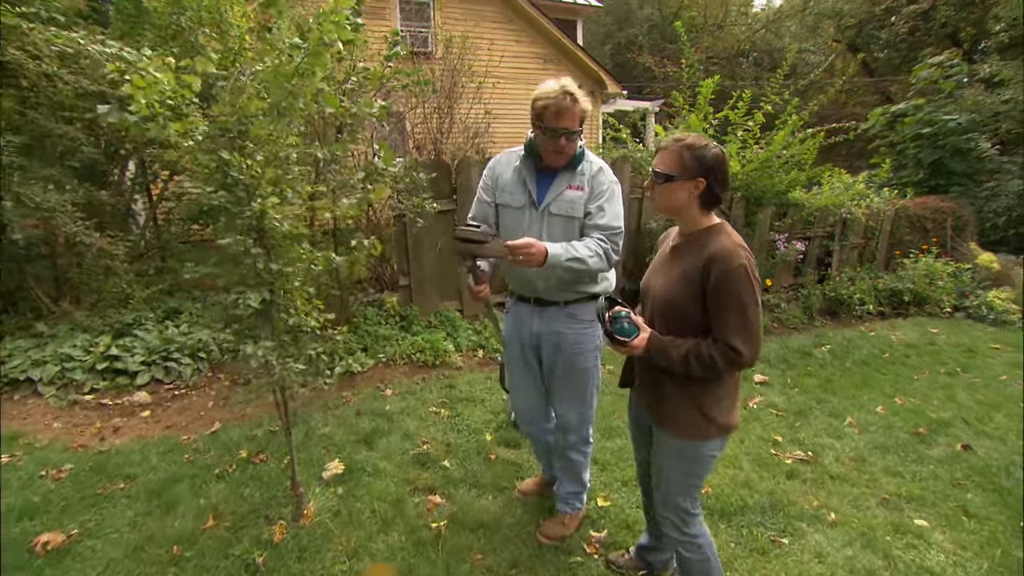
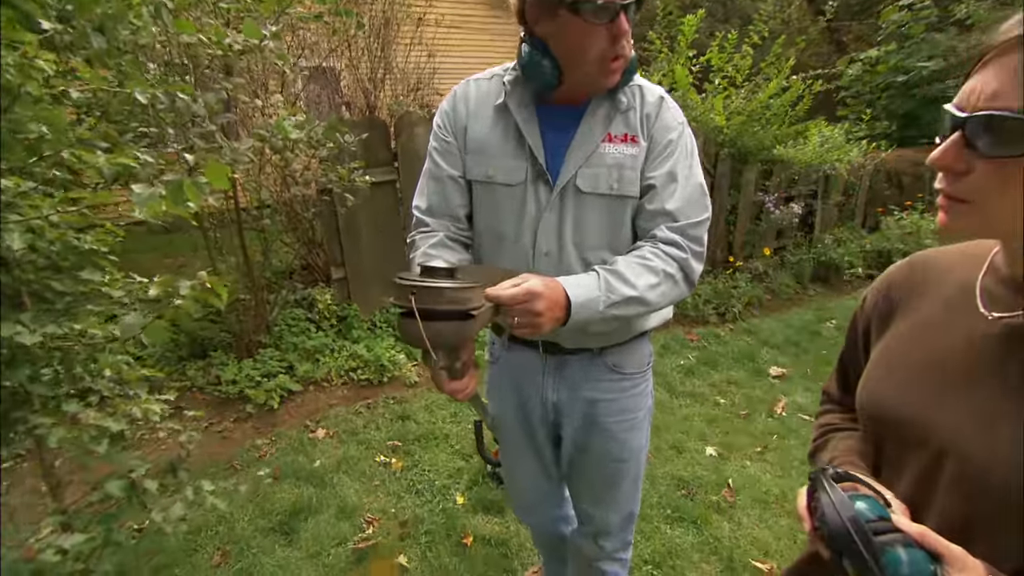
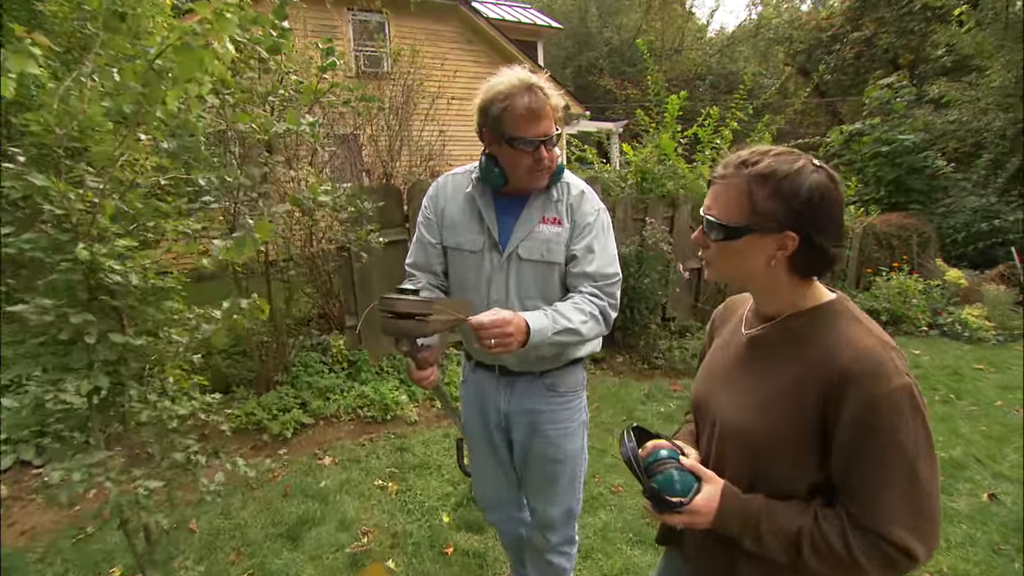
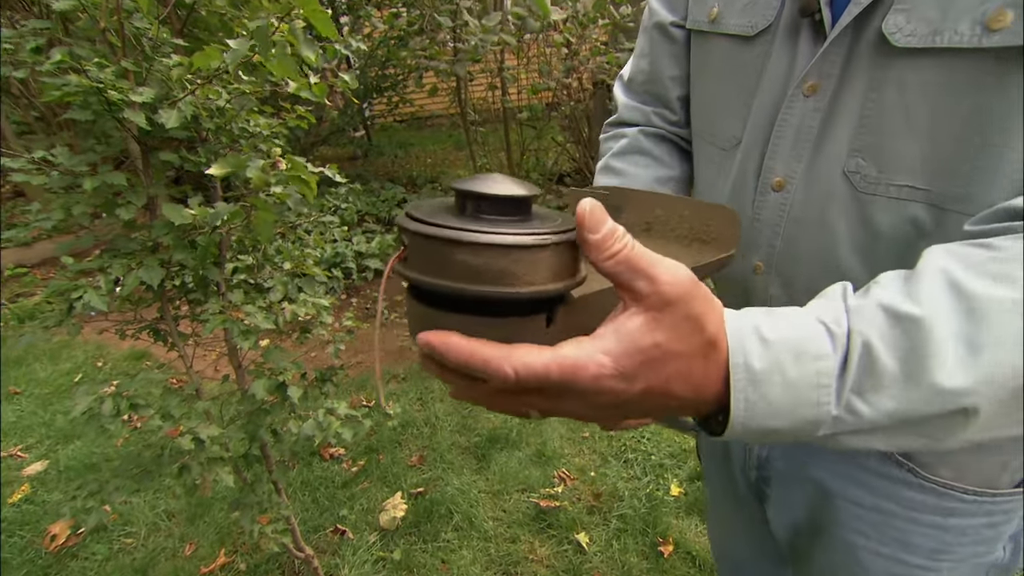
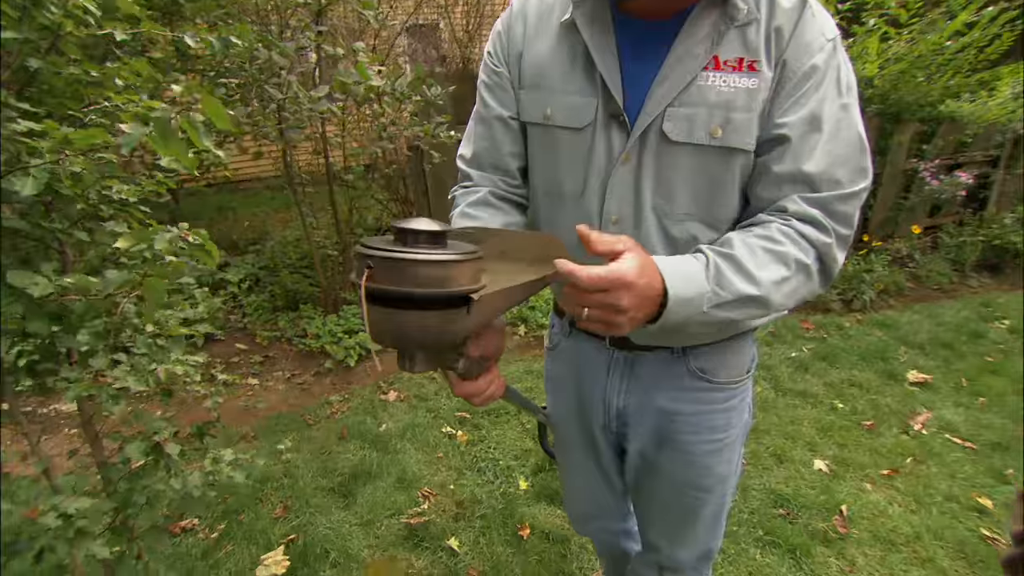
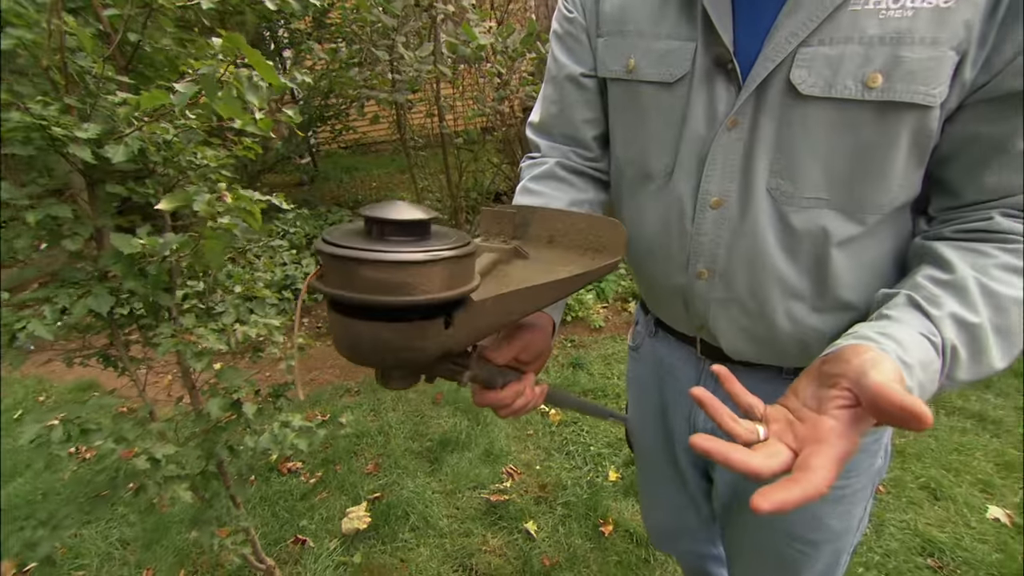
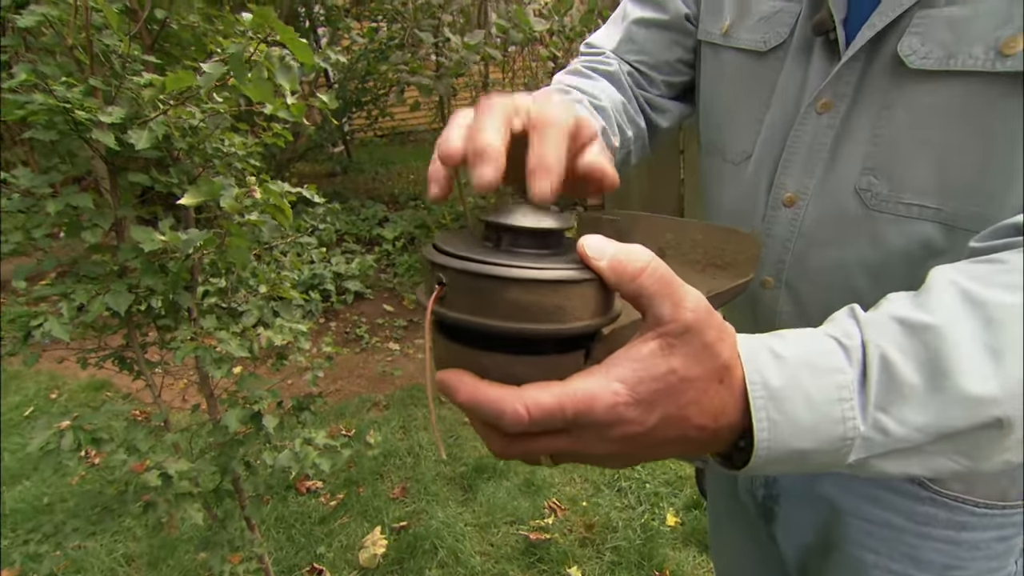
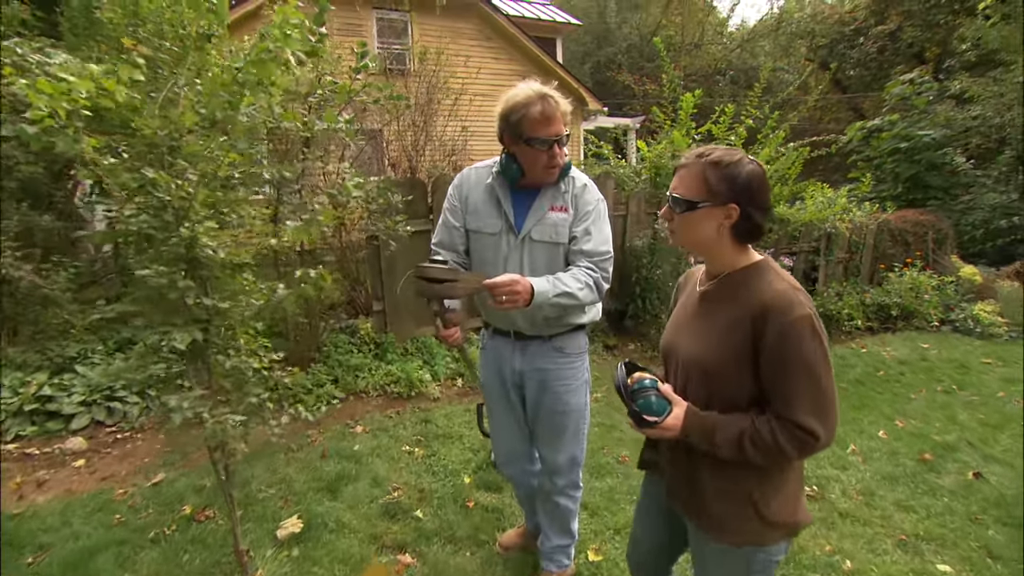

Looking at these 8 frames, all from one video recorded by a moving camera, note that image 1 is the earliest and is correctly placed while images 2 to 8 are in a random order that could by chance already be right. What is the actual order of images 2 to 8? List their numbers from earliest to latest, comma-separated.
8, 3, 2, 5, 6, 4, 7
